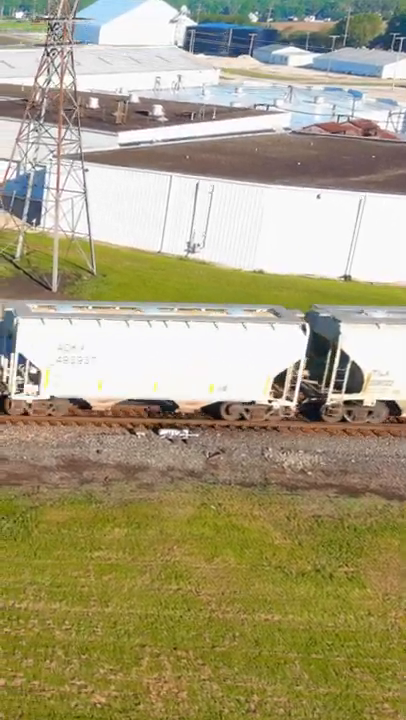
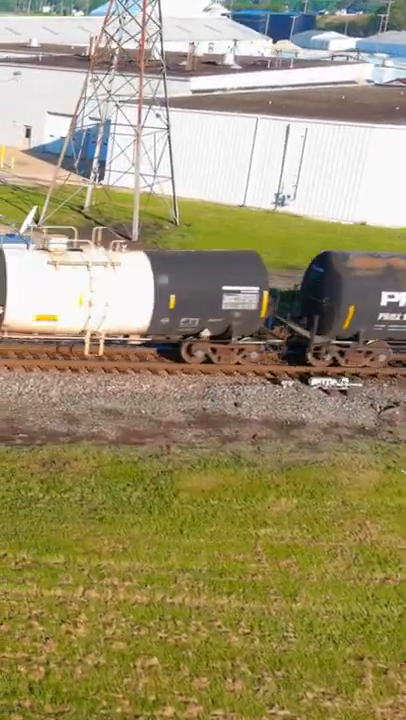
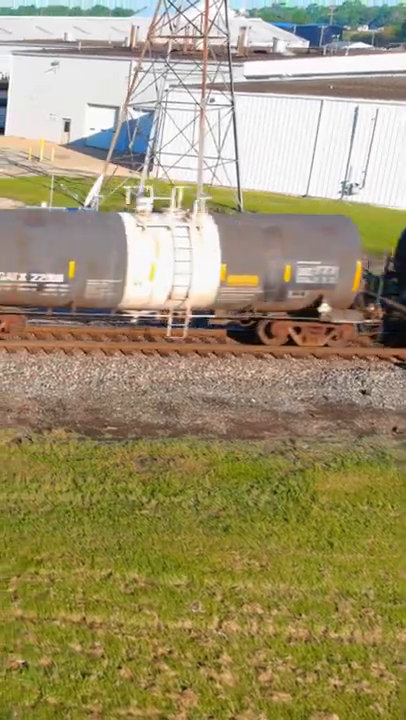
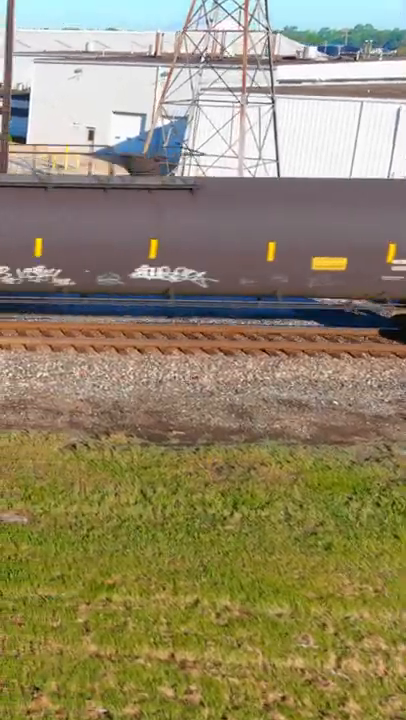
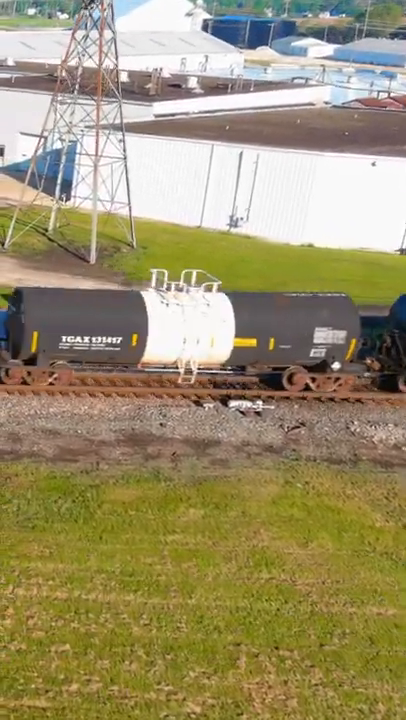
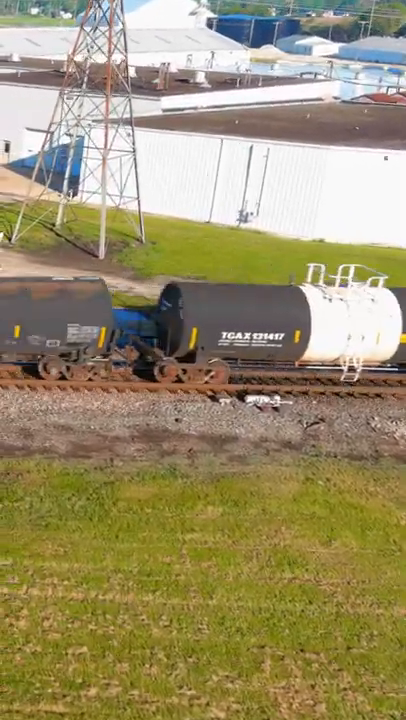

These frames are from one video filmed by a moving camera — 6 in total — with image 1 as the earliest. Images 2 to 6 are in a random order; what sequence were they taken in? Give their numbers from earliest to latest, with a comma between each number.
5, 6, 2, 3, 4
